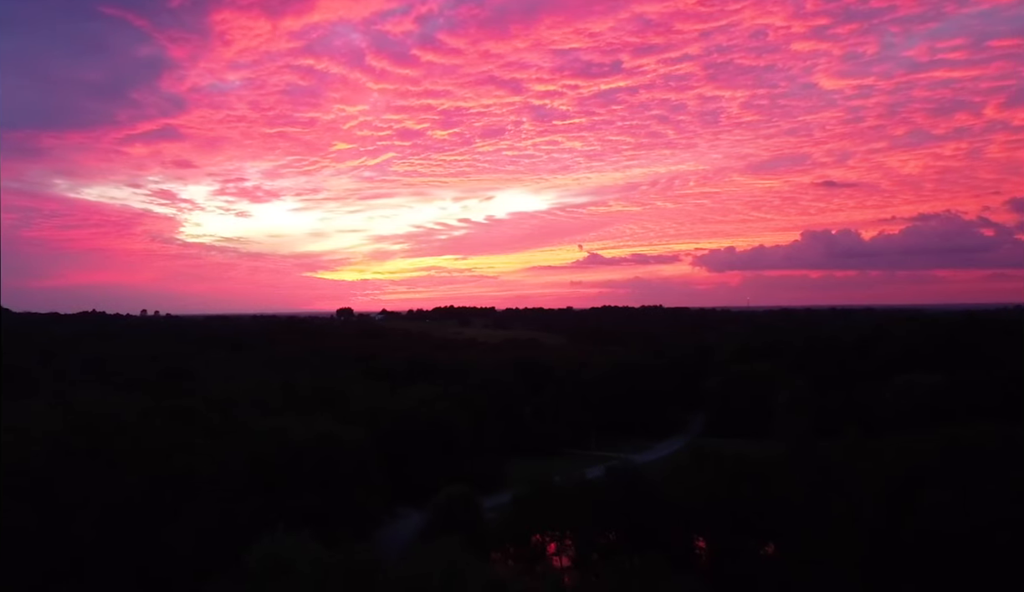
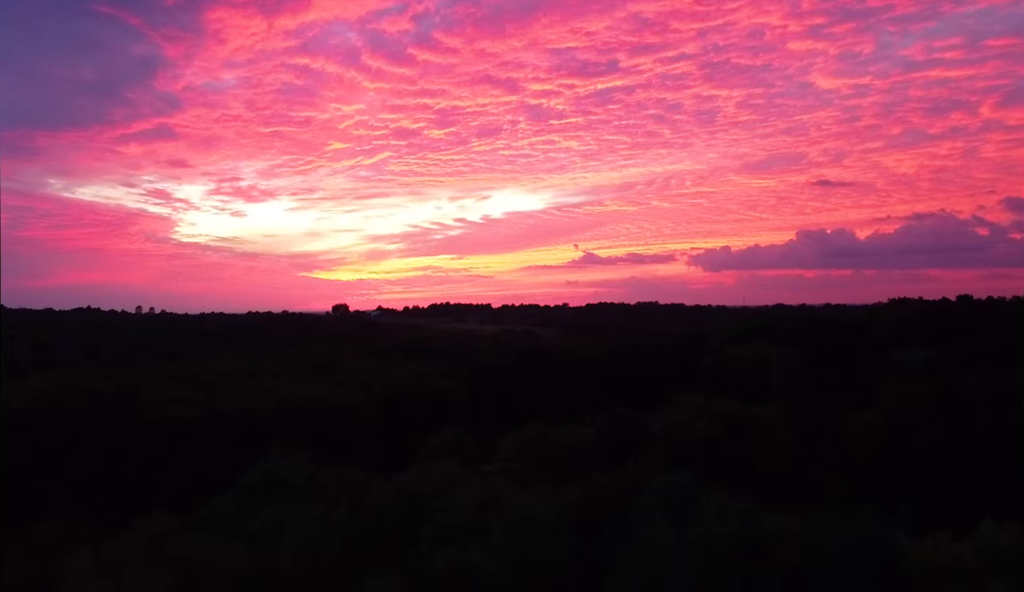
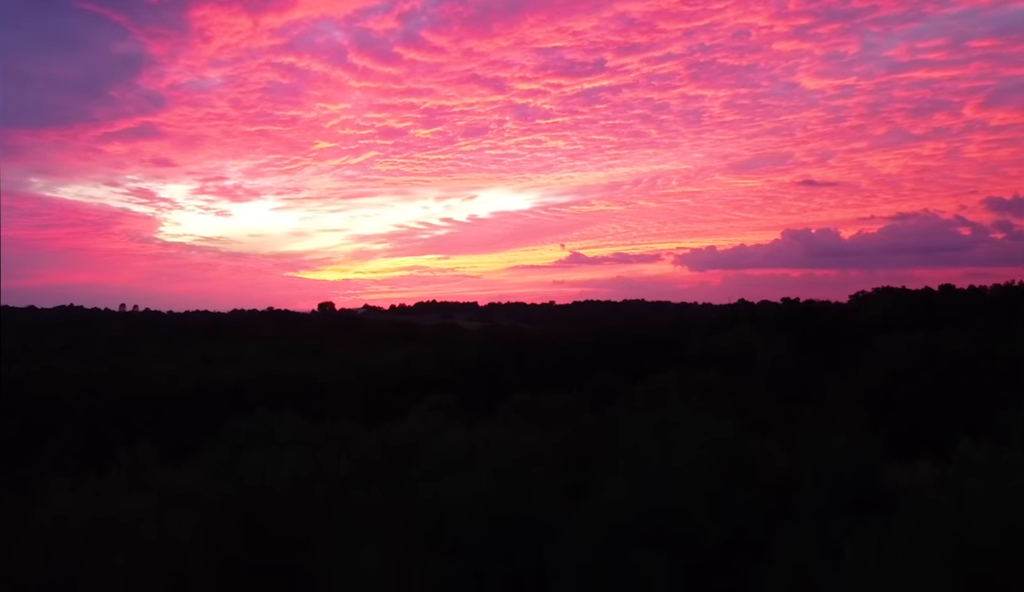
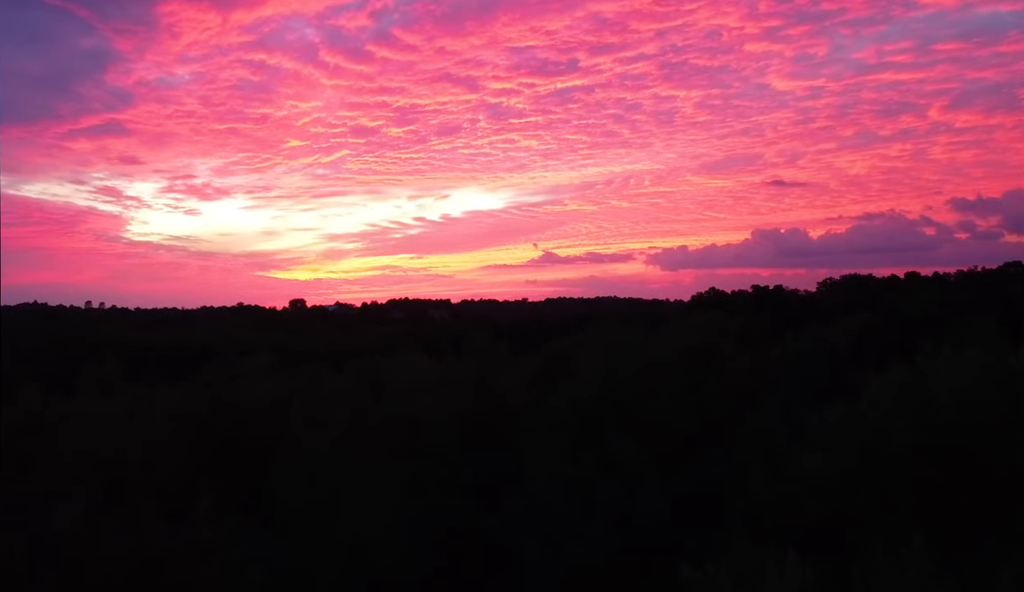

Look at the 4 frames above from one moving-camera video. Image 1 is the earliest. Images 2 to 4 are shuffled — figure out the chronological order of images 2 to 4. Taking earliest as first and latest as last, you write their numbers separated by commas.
2, 3, 4
